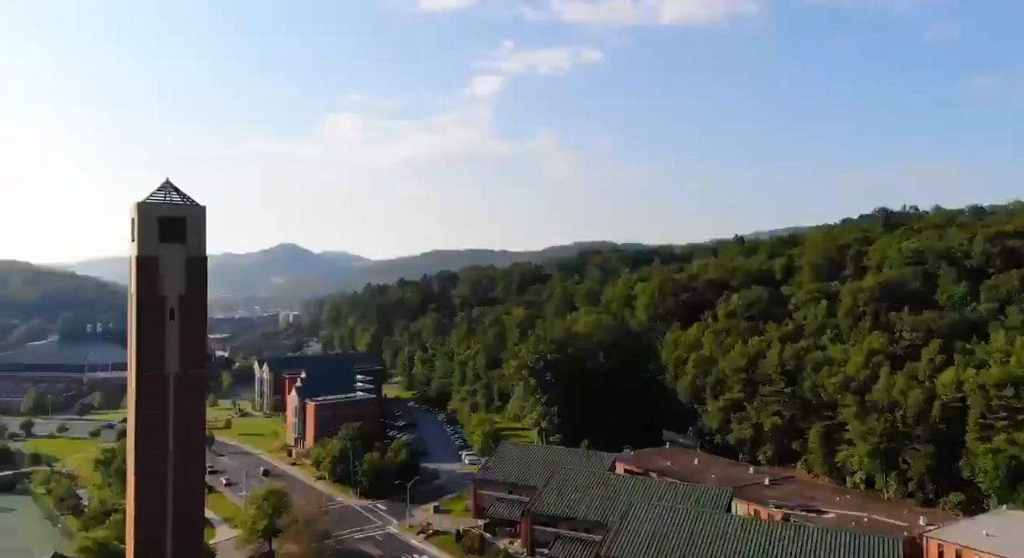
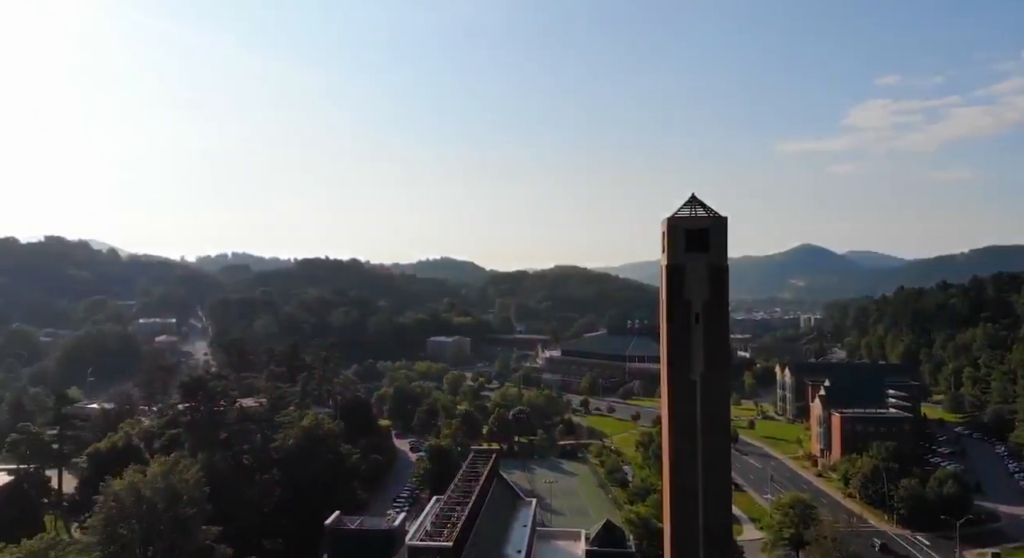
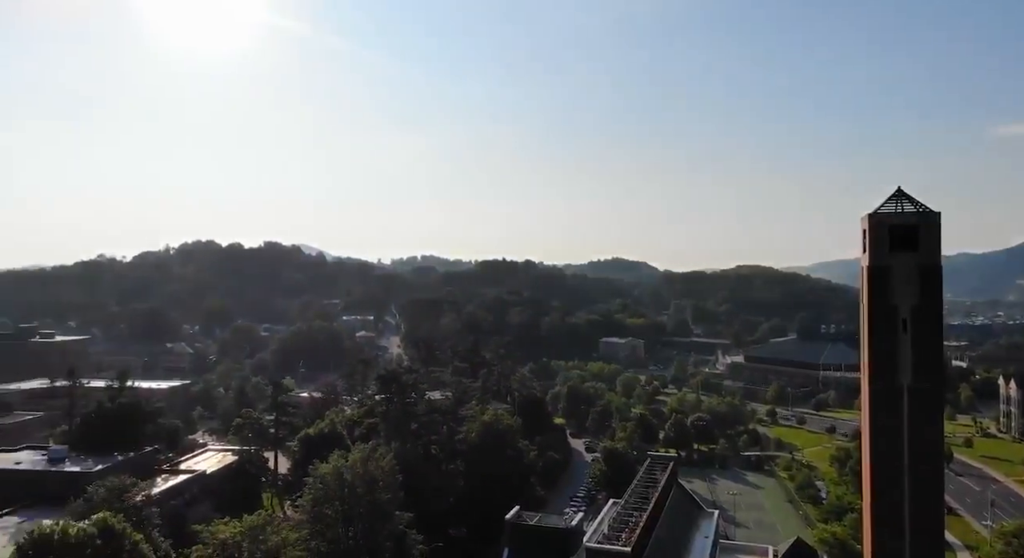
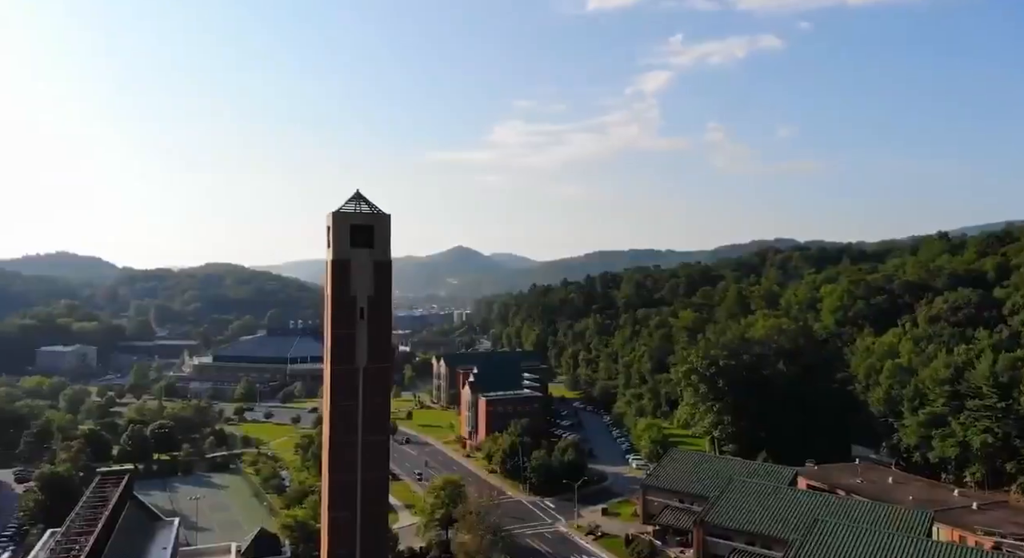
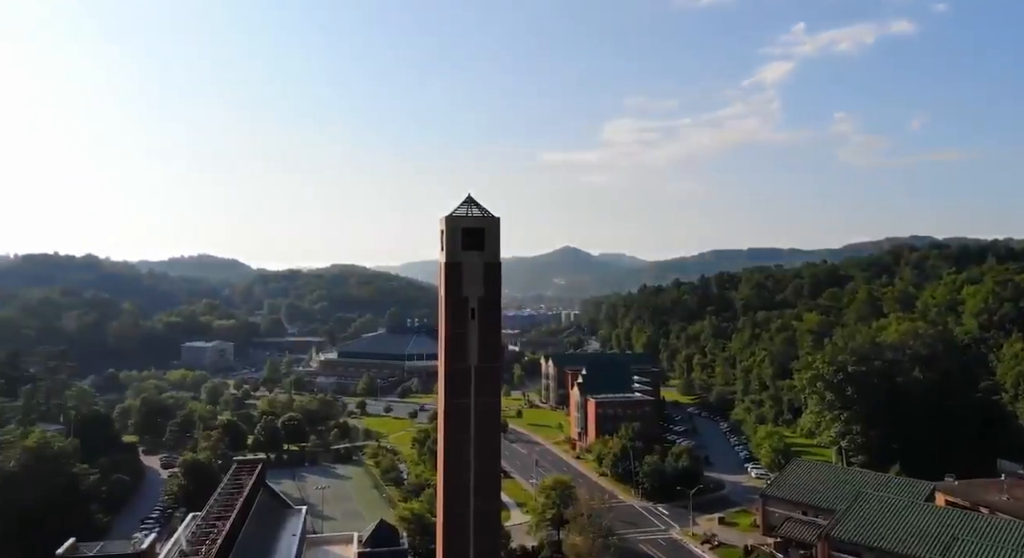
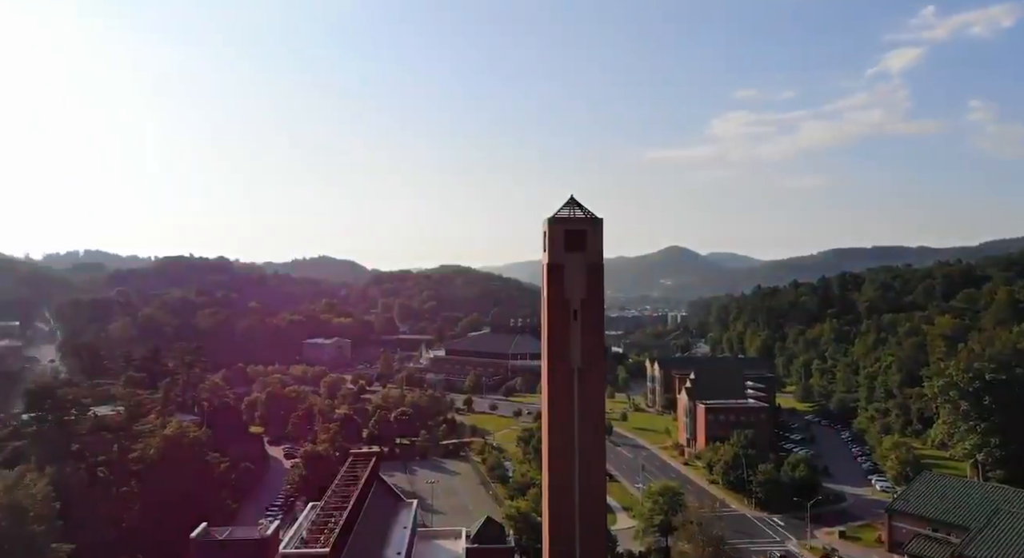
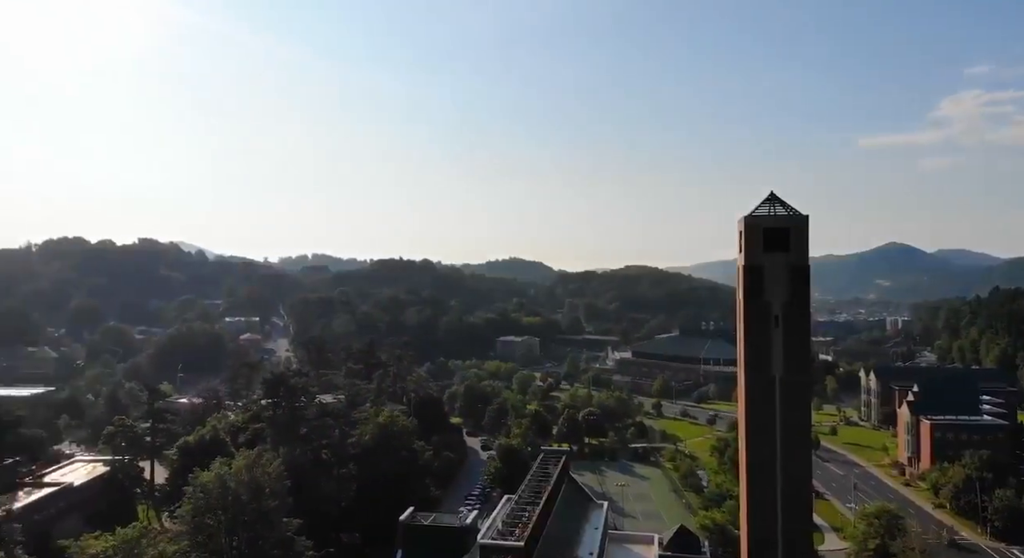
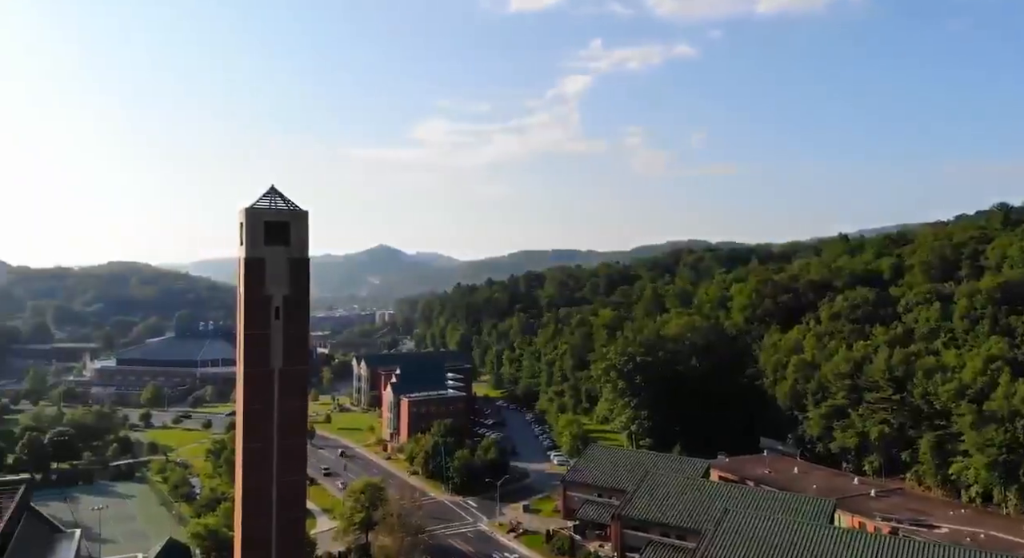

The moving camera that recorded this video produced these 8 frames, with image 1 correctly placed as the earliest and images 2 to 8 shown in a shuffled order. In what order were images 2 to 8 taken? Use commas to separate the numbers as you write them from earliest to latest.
8, 4, 5, 6, 2, 7, 3
